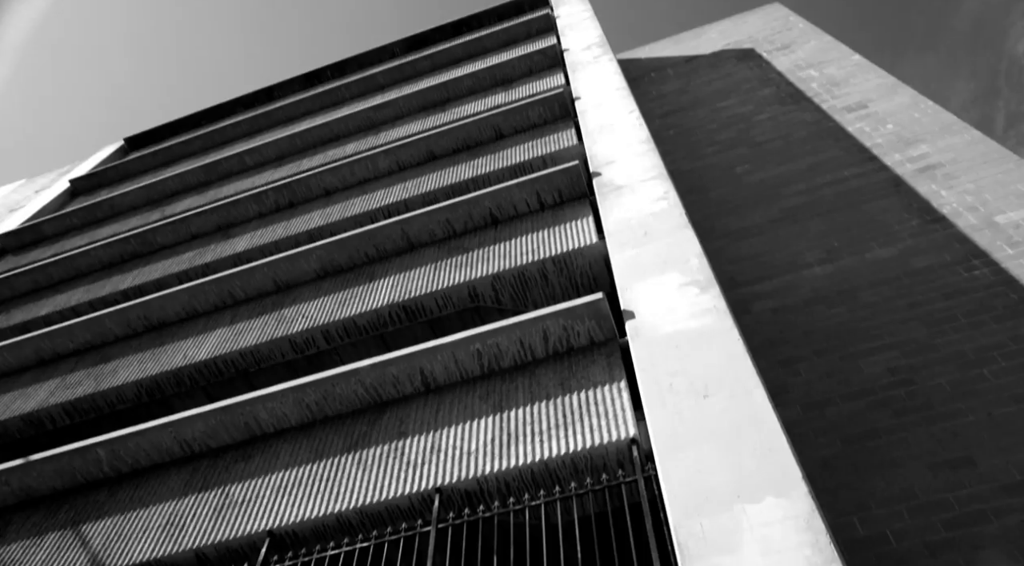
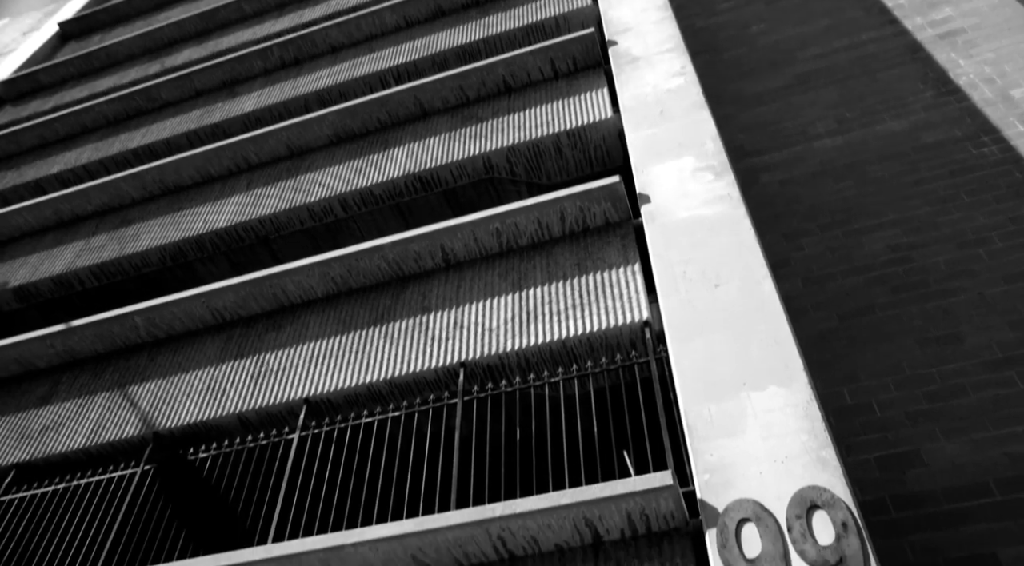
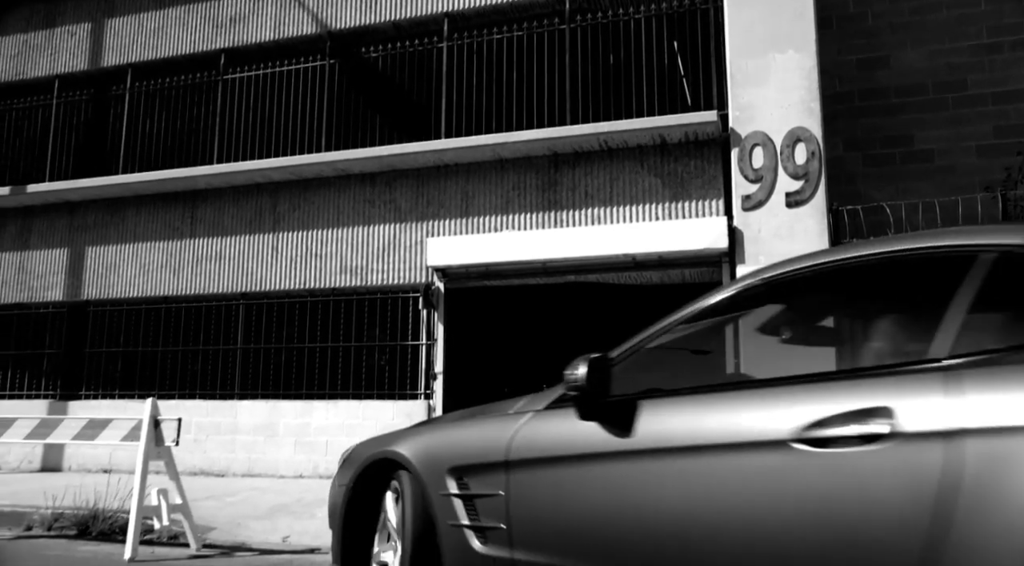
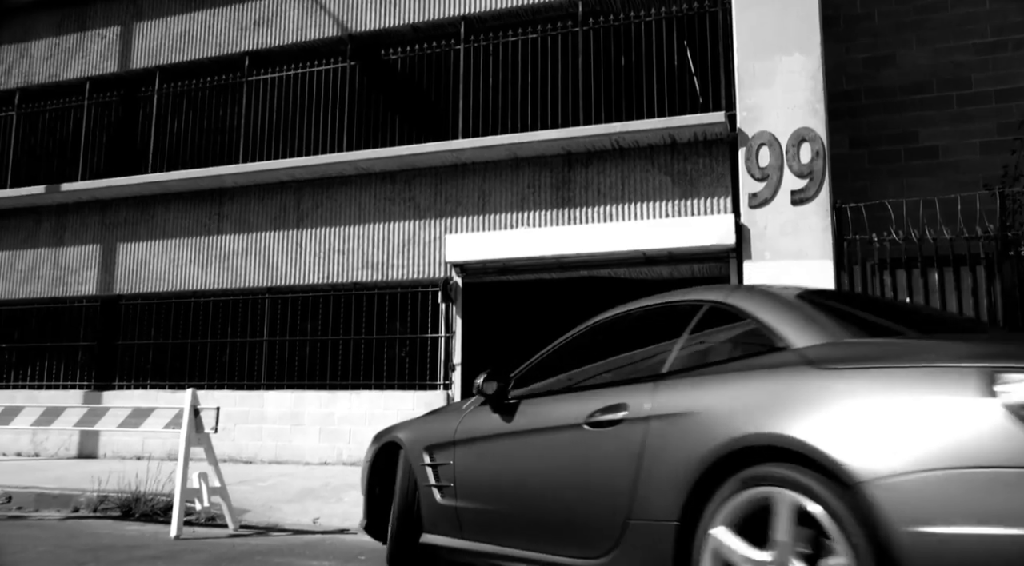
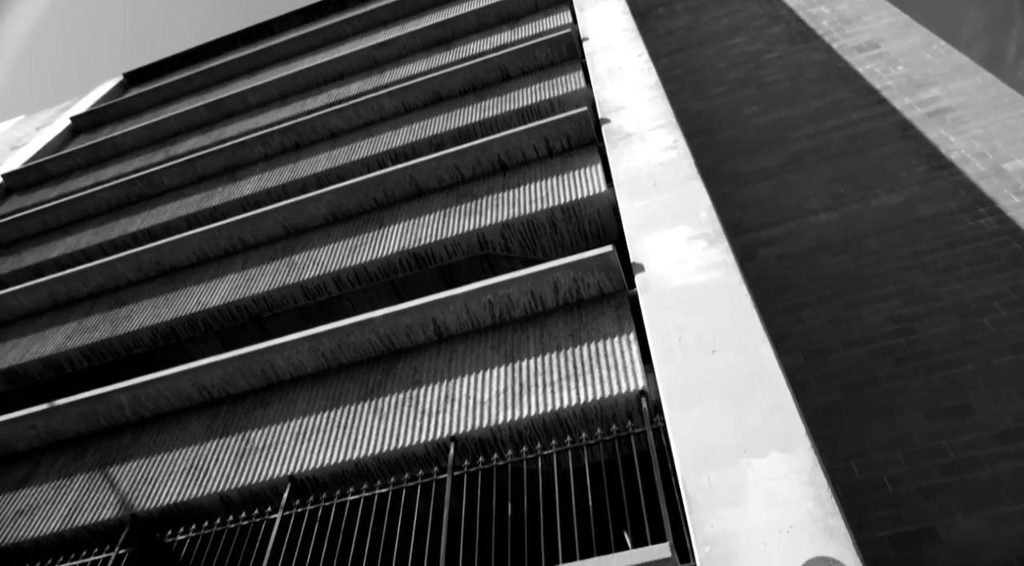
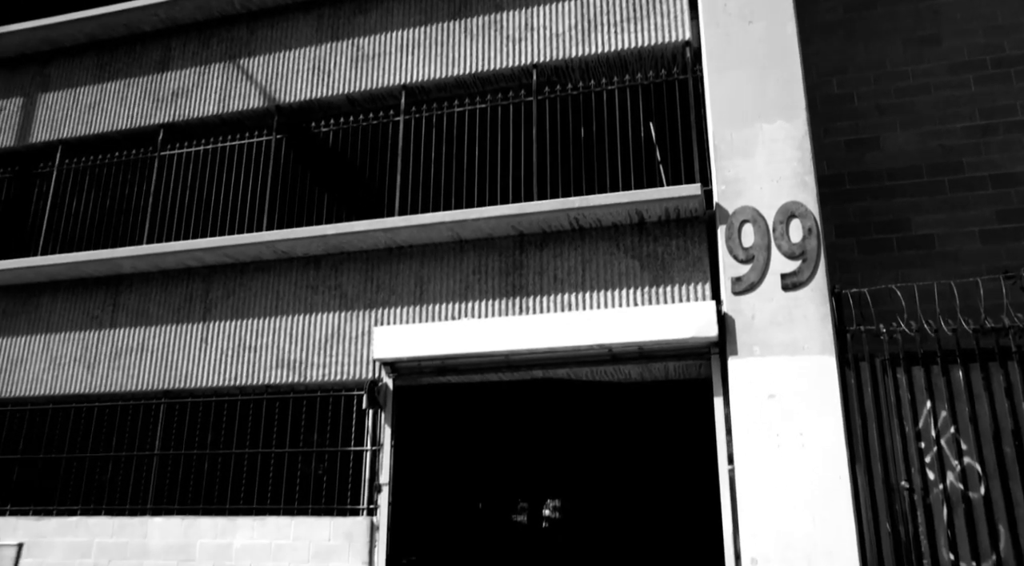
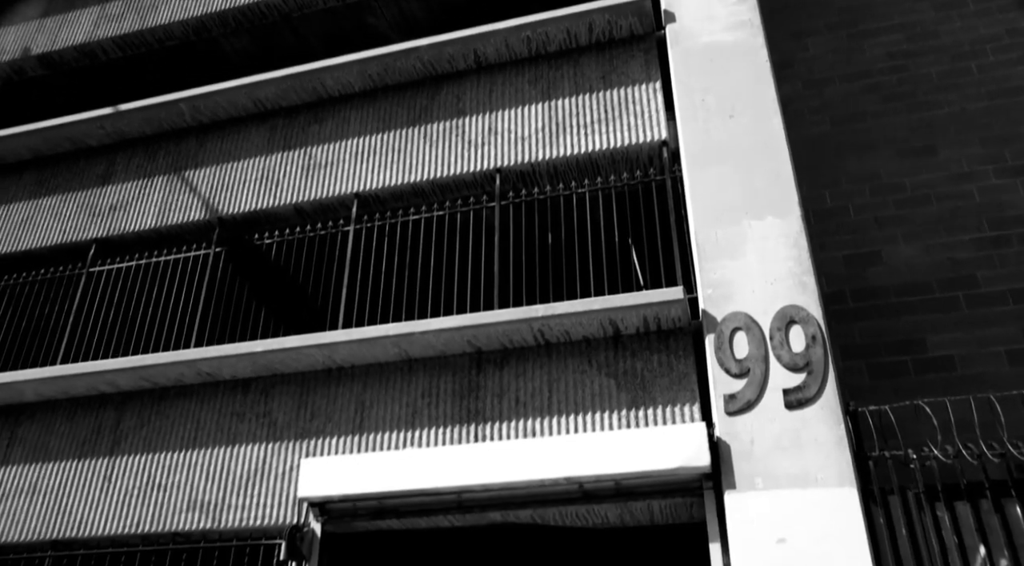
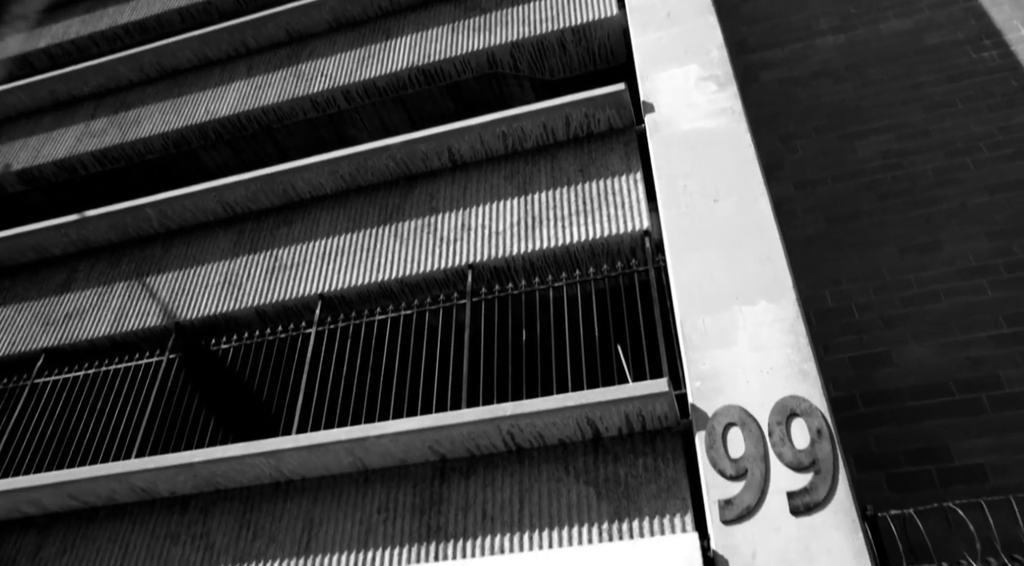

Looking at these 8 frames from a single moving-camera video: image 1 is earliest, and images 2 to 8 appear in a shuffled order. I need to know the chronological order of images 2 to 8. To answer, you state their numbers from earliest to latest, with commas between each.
5, 2, 8, 7, 6, 3, 4
